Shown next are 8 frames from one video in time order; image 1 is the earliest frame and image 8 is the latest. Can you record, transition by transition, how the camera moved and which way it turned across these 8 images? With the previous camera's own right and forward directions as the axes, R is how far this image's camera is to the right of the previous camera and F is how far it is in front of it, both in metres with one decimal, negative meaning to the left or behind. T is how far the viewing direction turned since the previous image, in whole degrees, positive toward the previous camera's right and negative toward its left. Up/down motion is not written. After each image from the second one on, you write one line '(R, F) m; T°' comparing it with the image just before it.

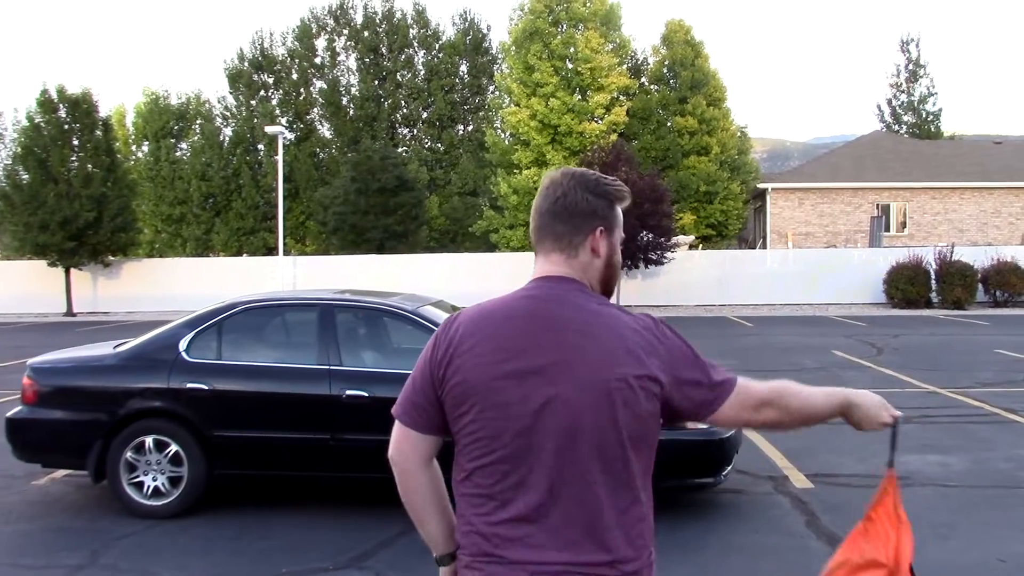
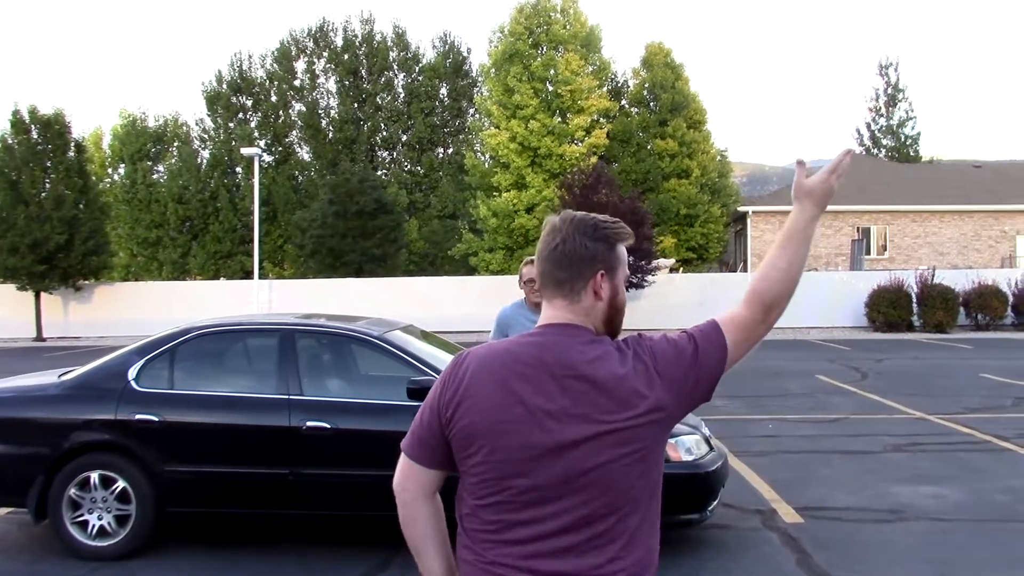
(+0.1, +0.4) m; +1°
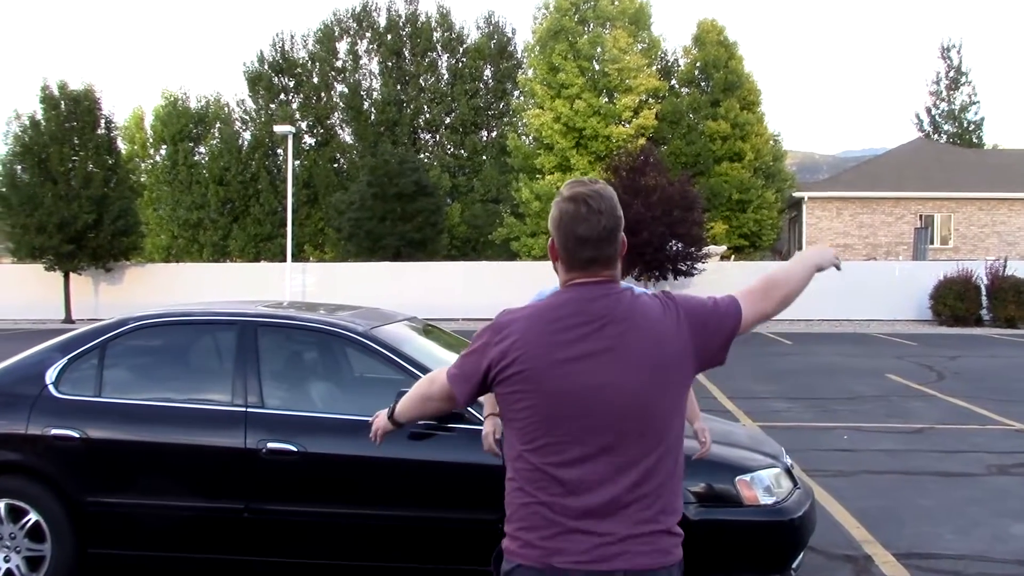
(+0.1, +1.4) m; -3°
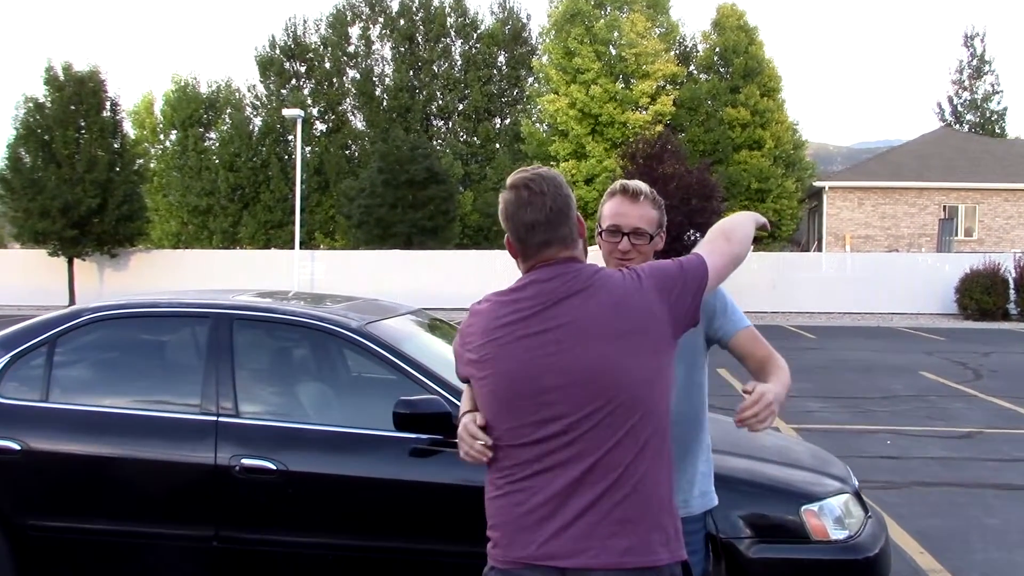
(0.0, +0.7) m; -1°
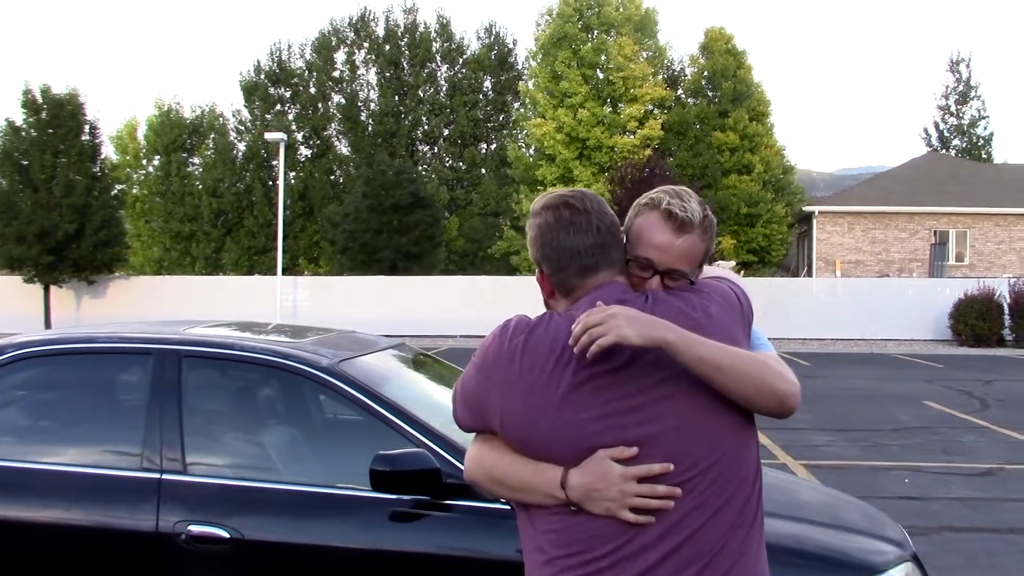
(0.0, +0.6) m; +1°
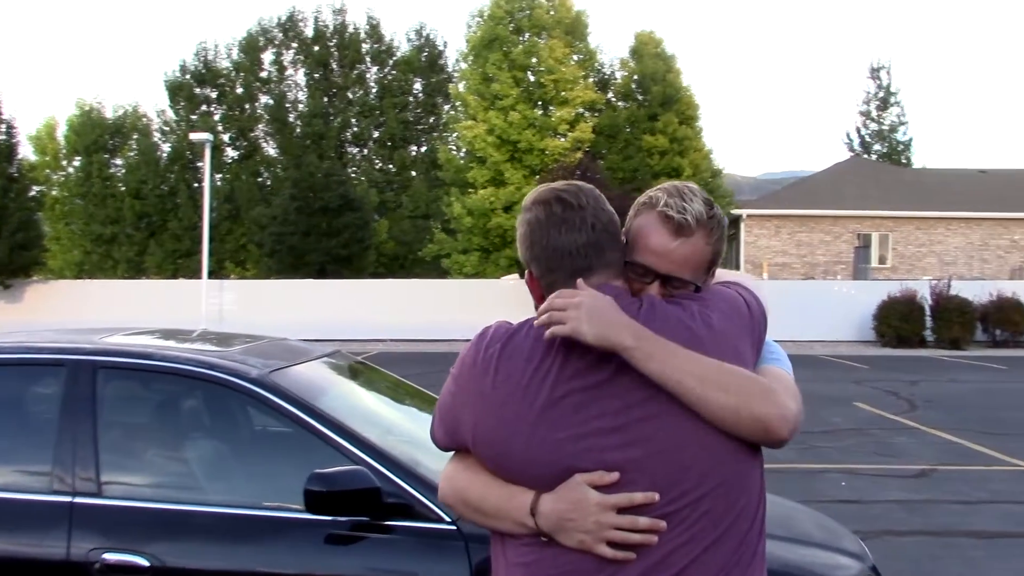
(0.0, +0.2) m; +4°
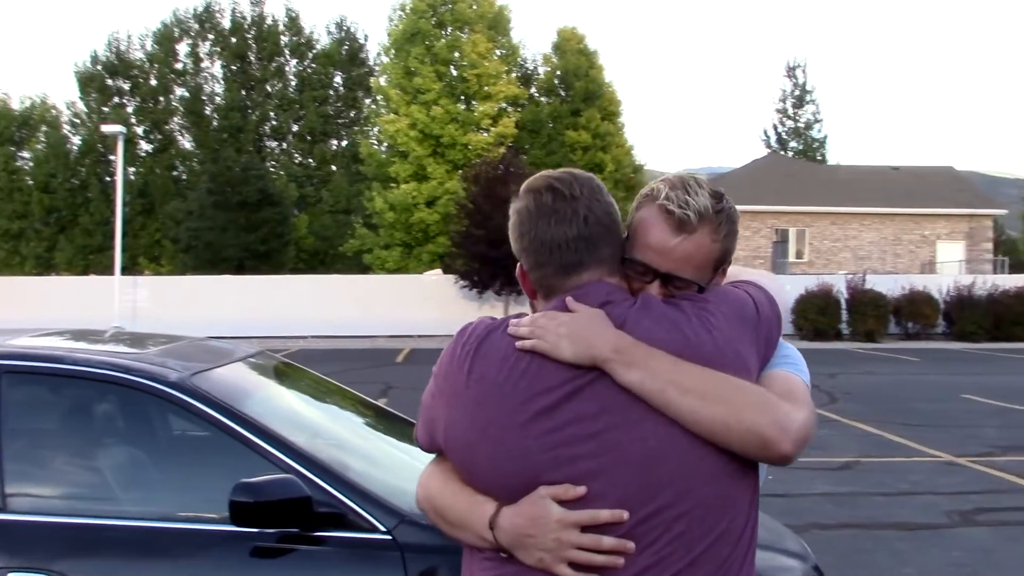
(0.0, +0.1) m; +5°
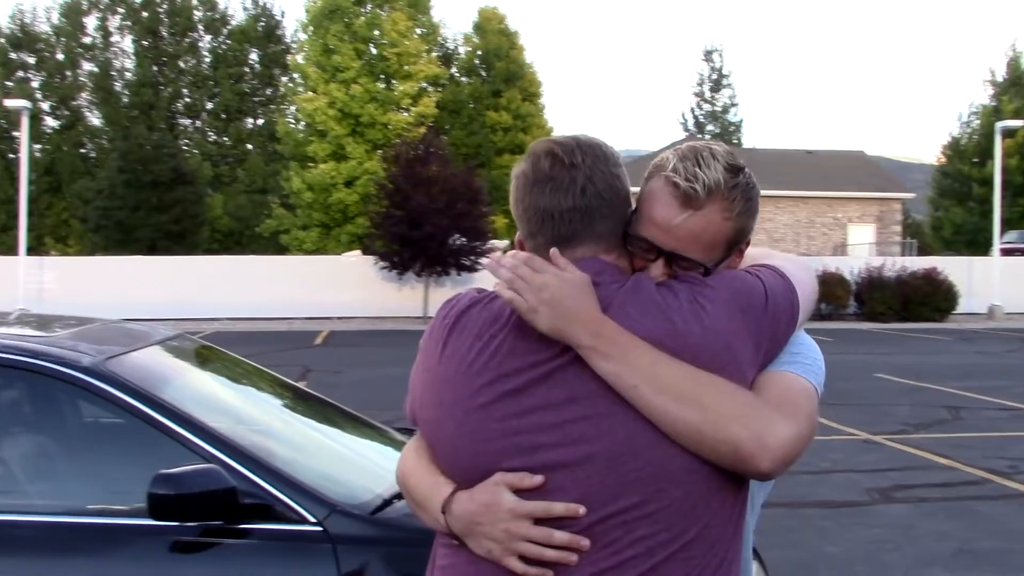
(0.0, +0.1) m; +5°
